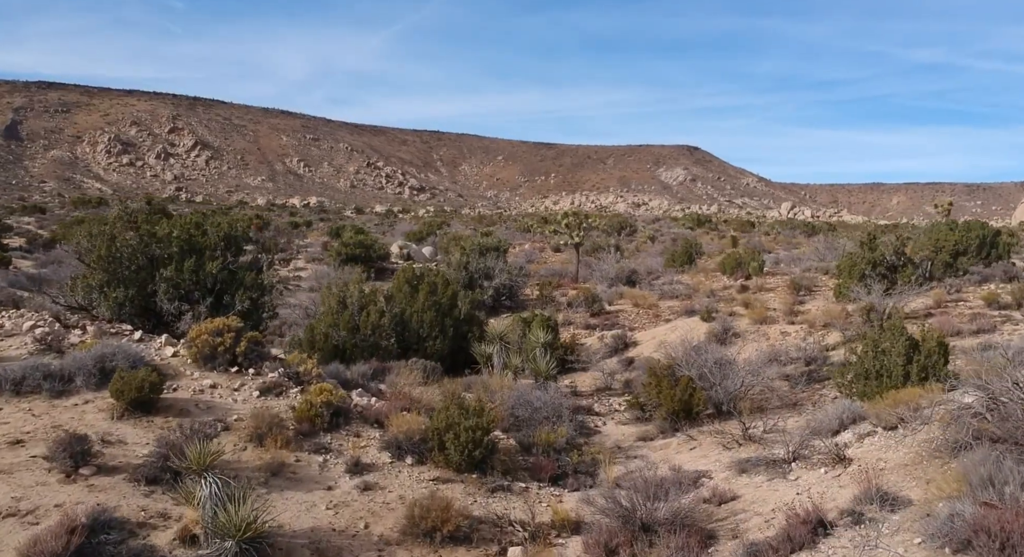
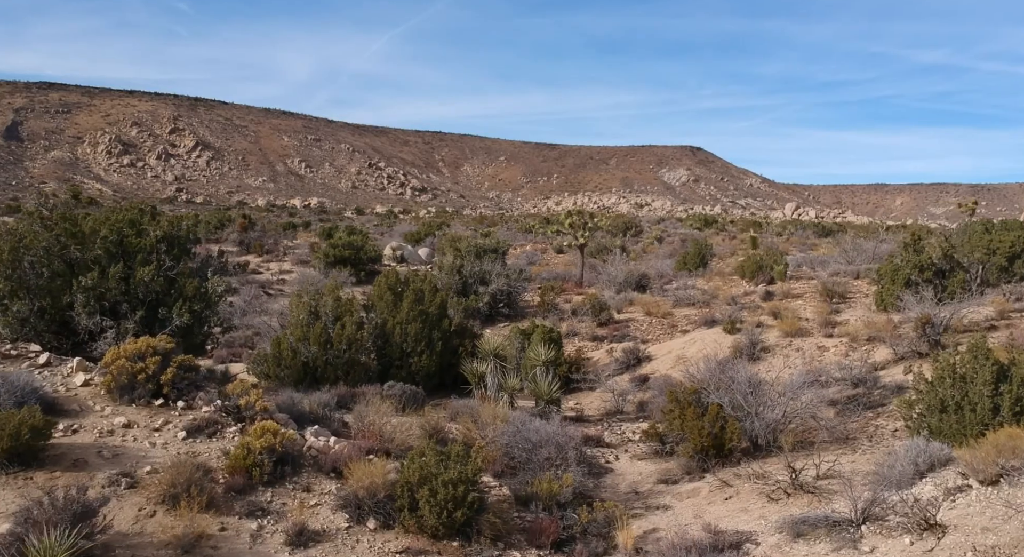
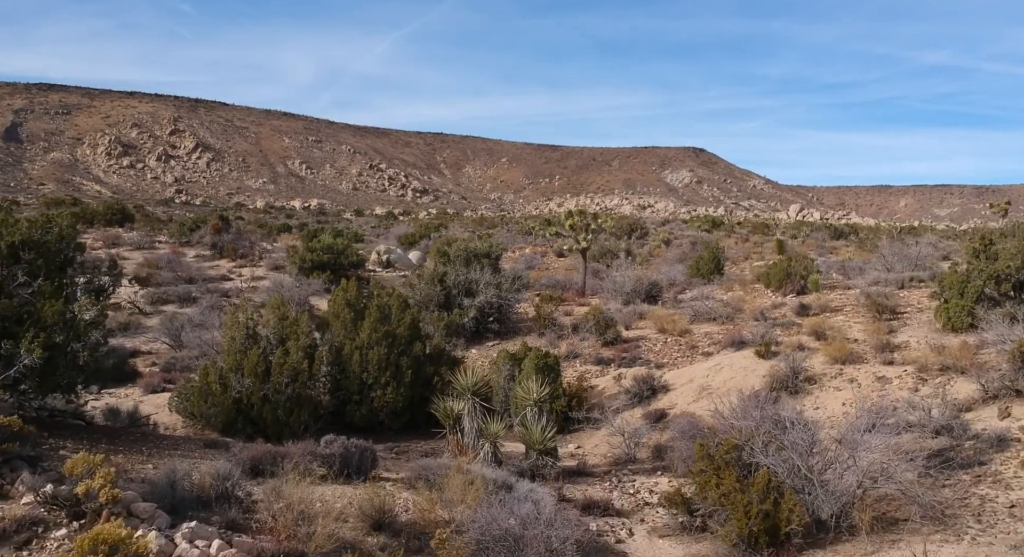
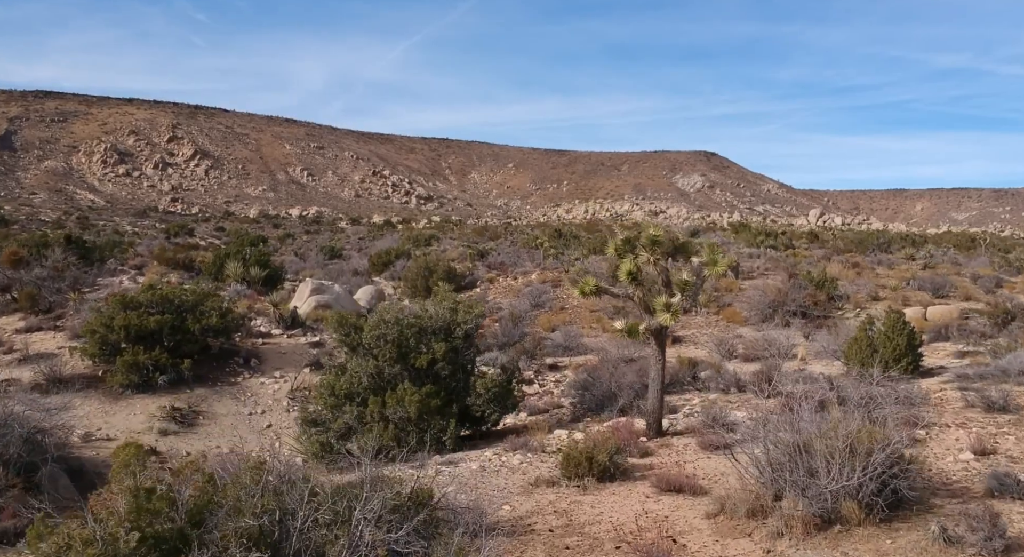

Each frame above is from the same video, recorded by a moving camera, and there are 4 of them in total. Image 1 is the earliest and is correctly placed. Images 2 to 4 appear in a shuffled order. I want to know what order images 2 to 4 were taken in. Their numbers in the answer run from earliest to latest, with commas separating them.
2, 3, 4
